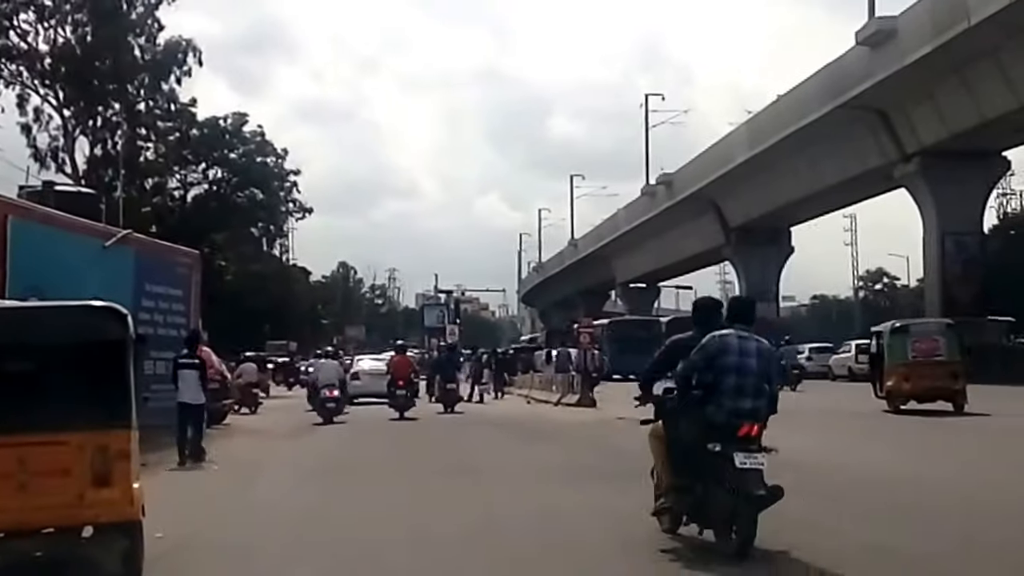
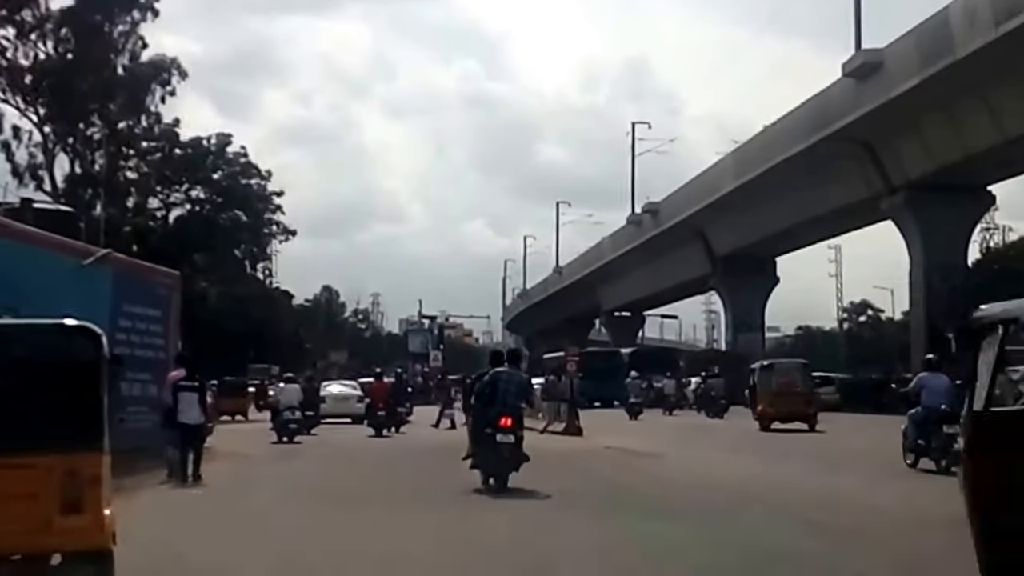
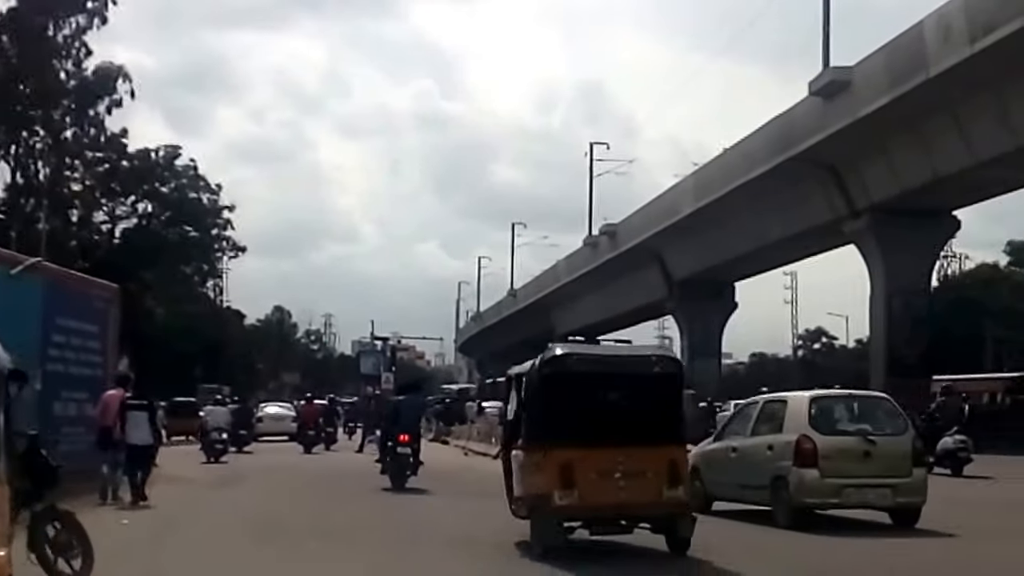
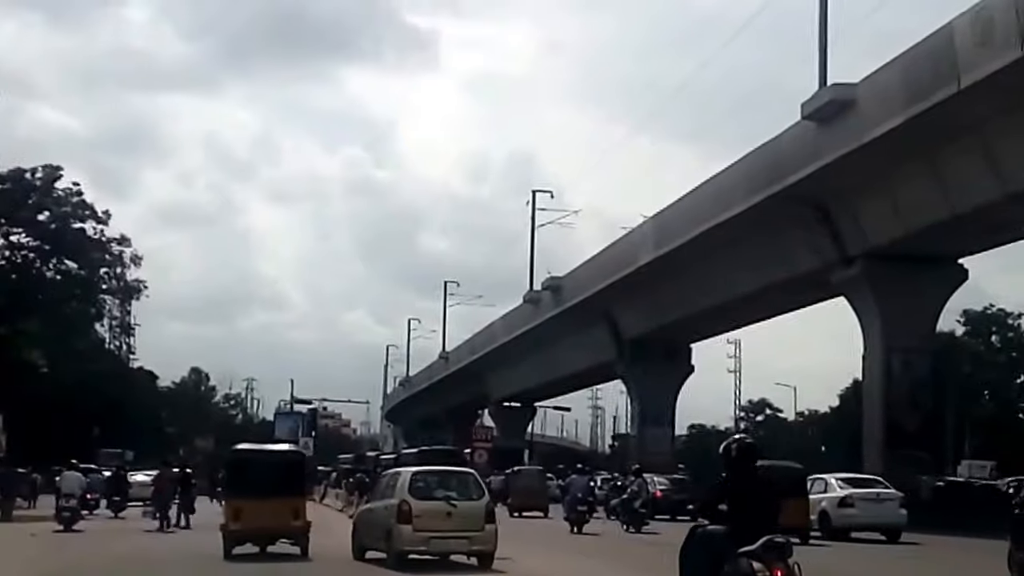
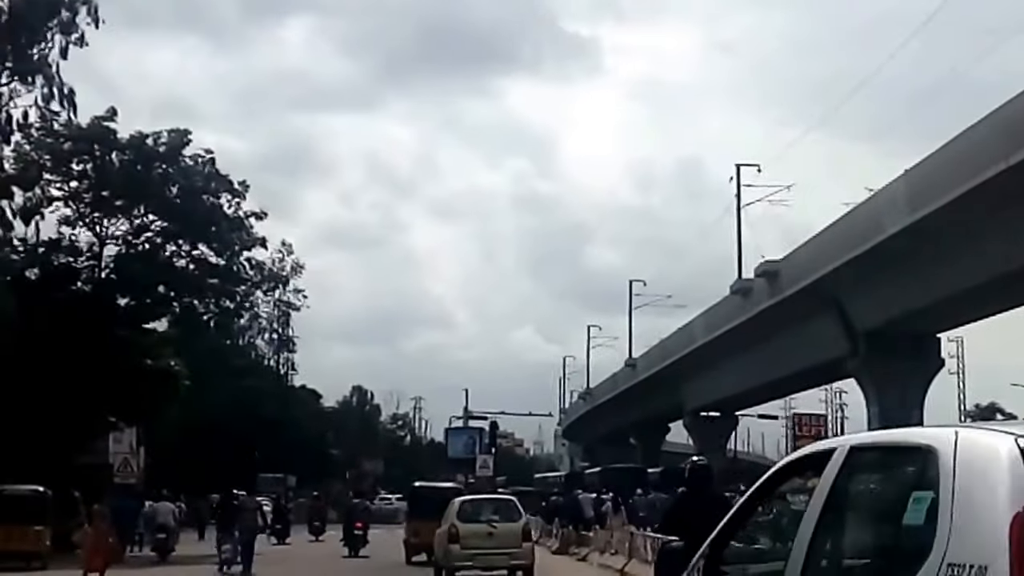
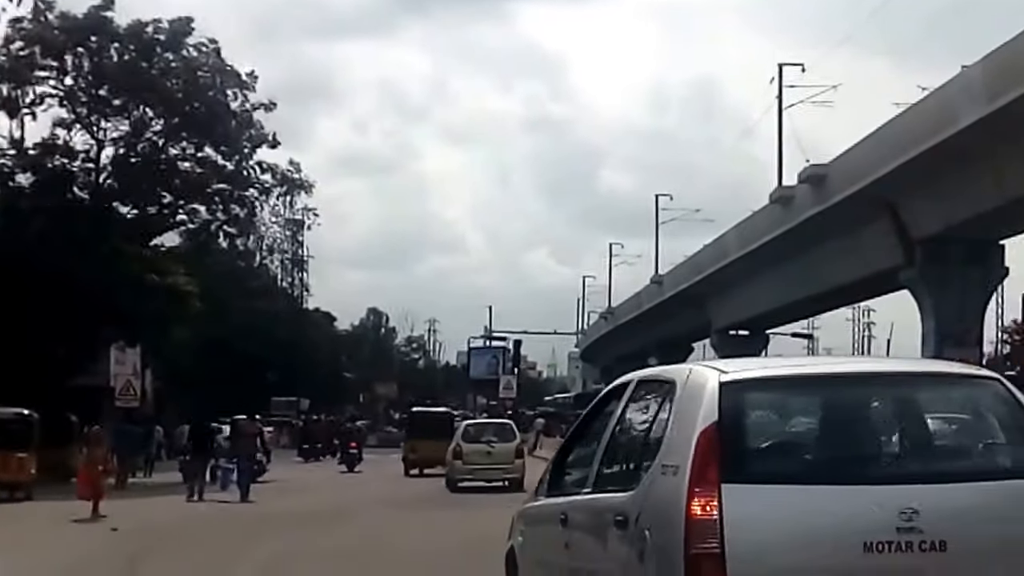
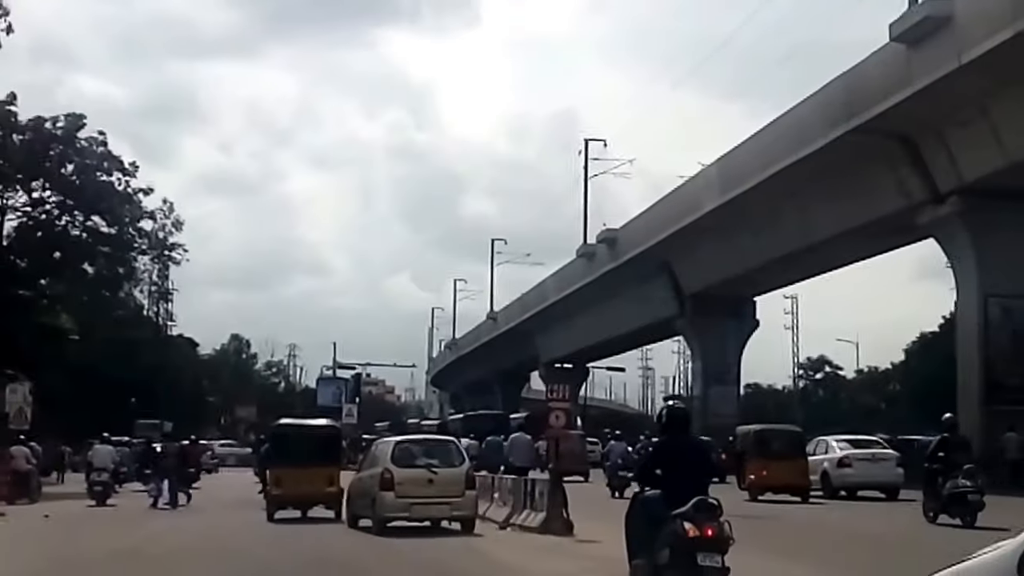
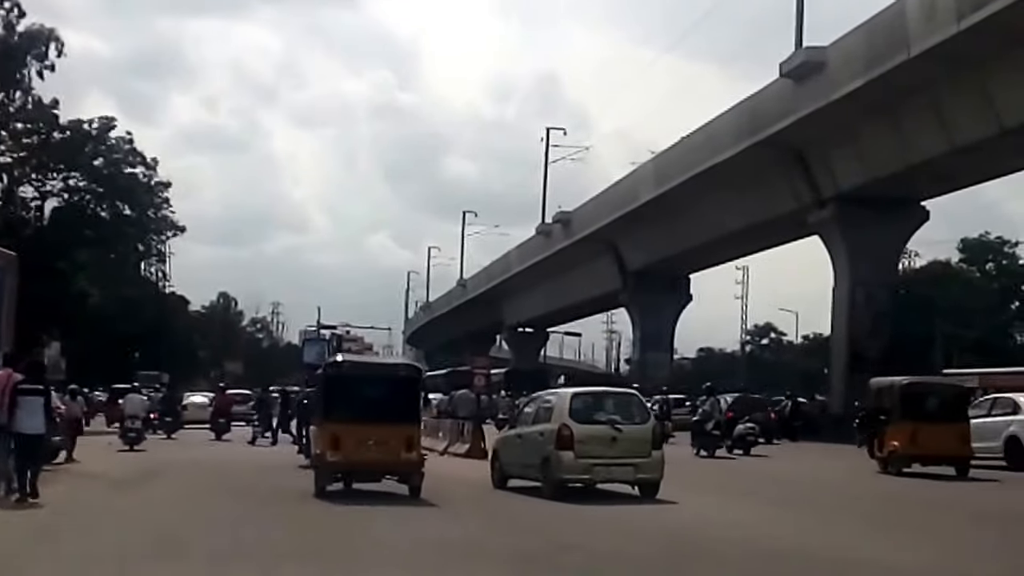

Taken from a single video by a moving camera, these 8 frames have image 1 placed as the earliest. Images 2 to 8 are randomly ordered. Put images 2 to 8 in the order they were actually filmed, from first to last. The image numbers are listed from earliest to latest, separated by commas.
2, 3, 8, 4, 7, 5, 6
